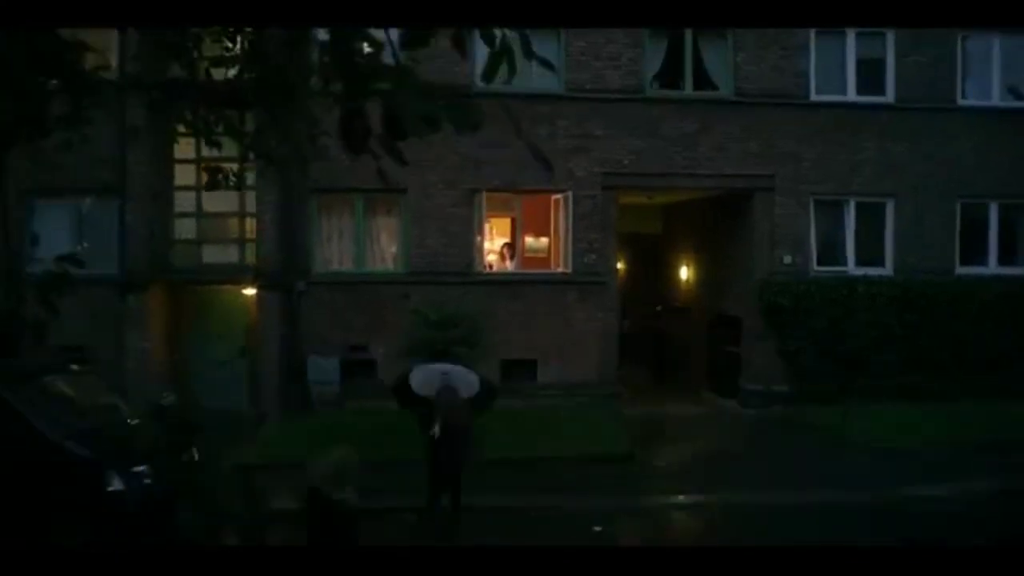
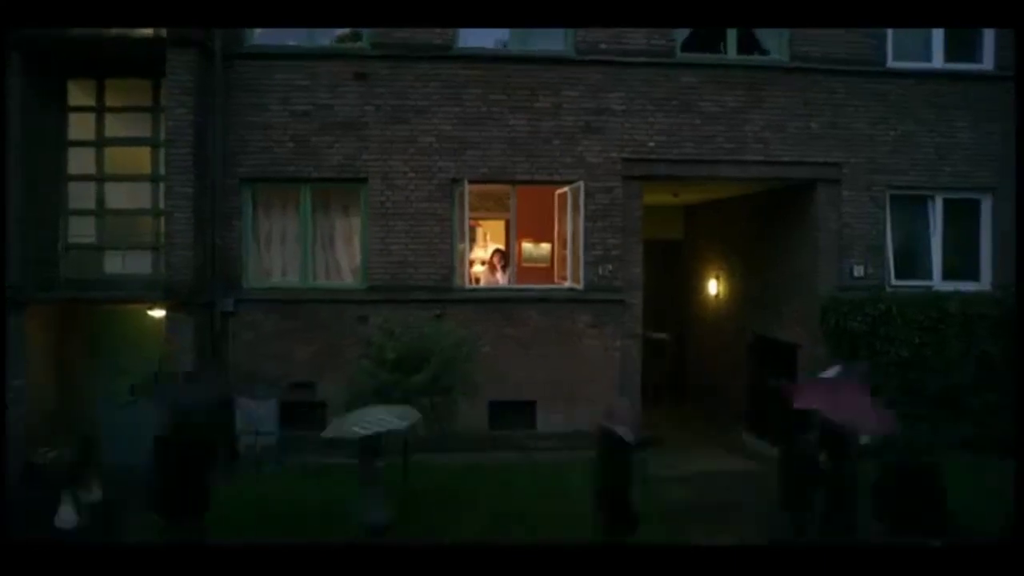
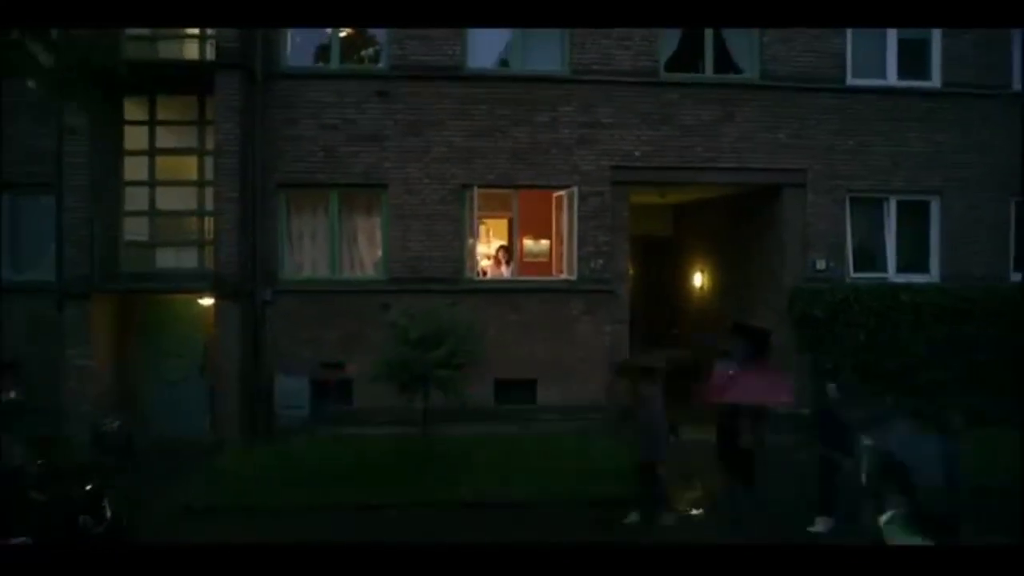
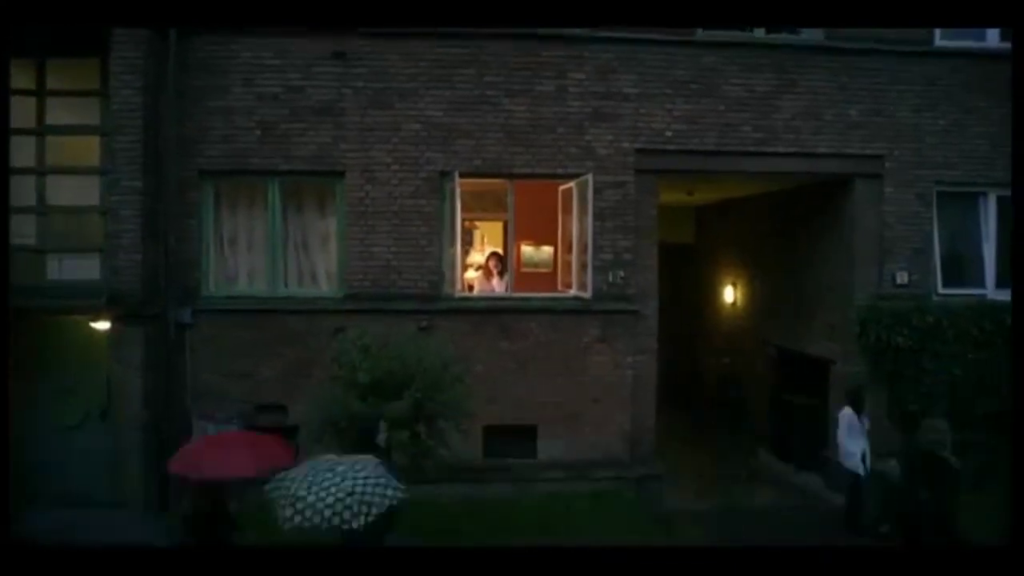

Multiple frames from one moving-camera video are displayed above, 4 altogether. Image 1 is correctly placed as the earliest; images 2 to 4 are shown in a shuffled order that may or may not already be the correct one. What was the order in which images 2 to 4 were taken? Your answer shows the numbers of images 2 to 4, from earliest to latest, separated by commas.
3, 2, 4
